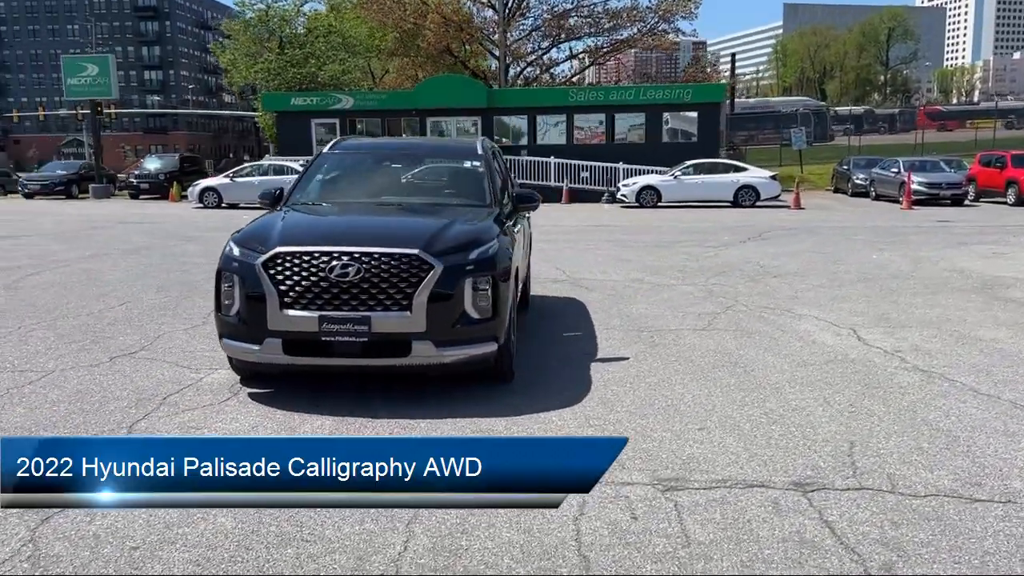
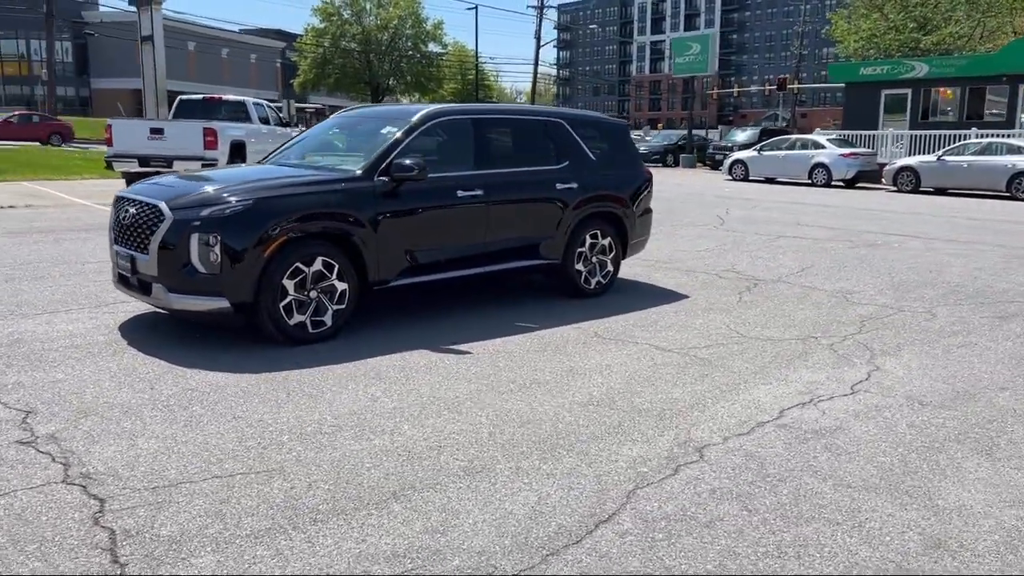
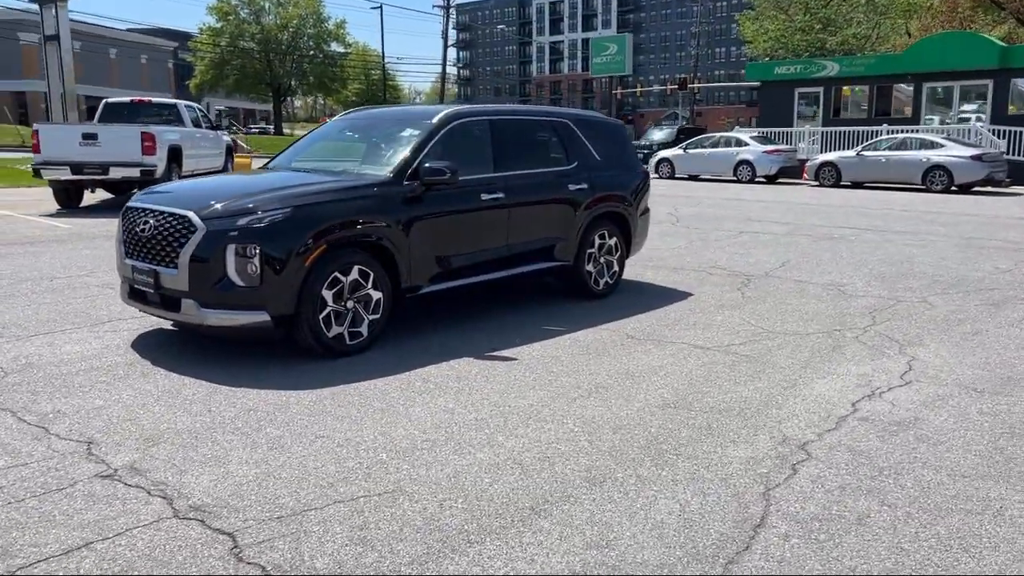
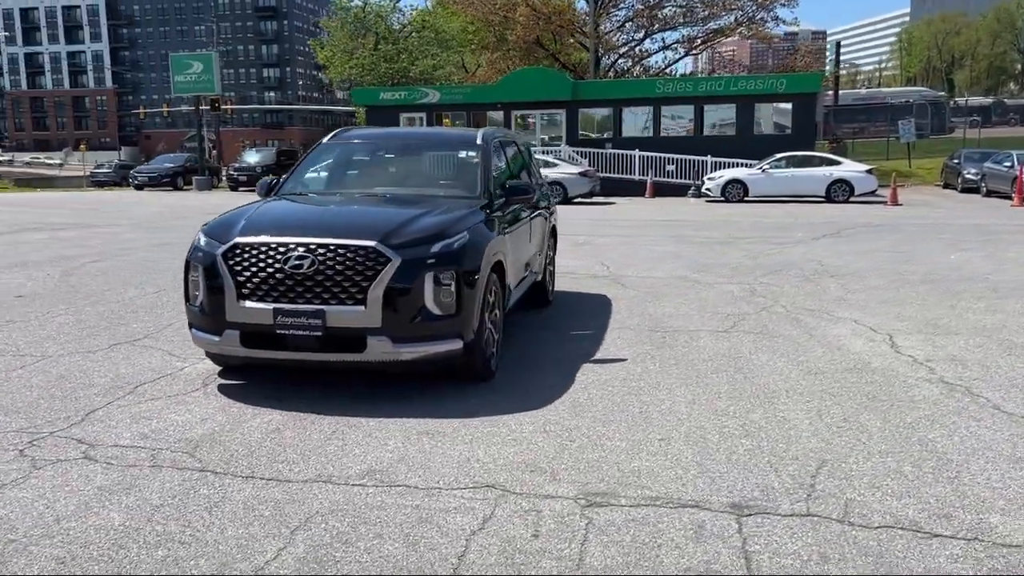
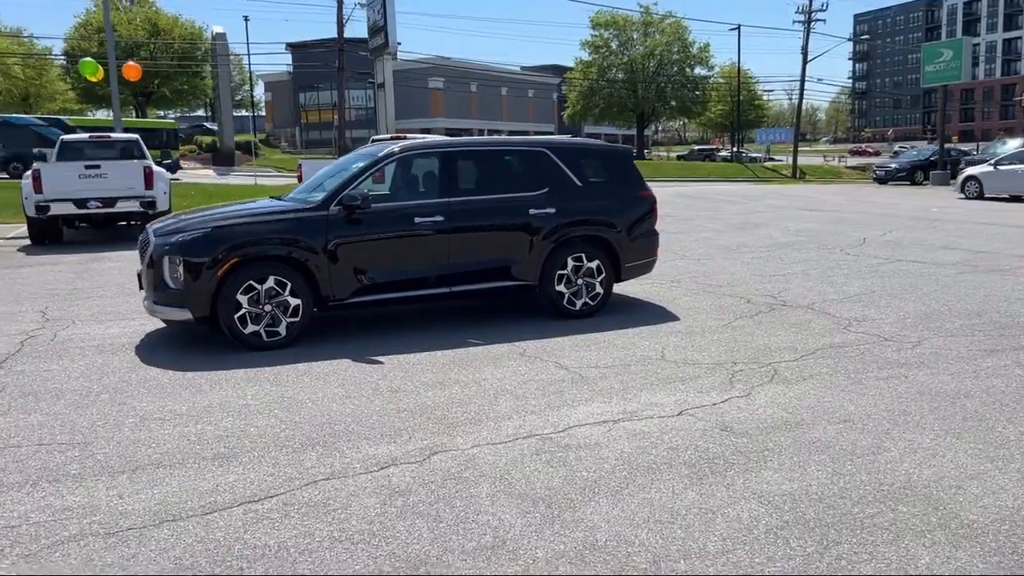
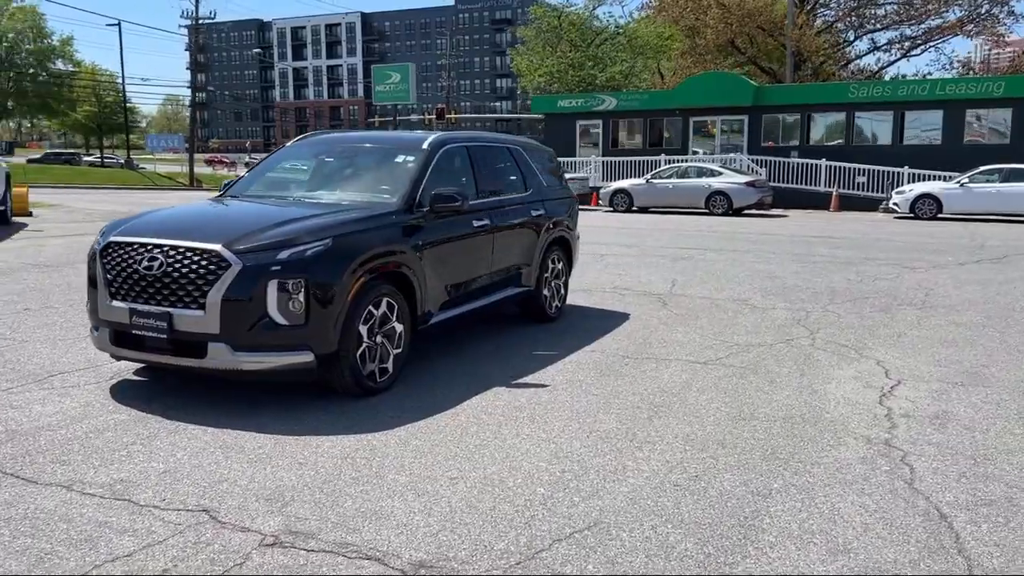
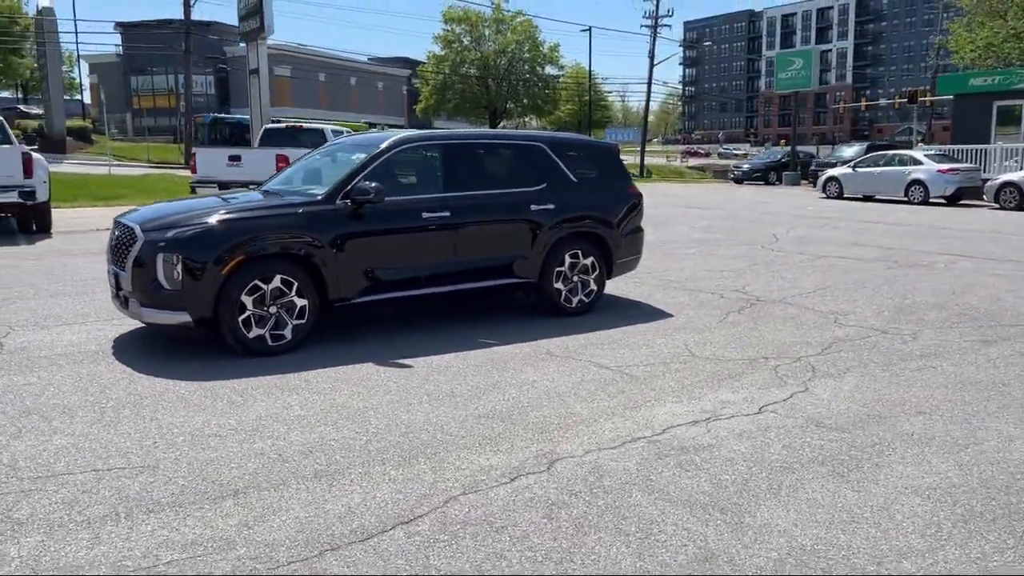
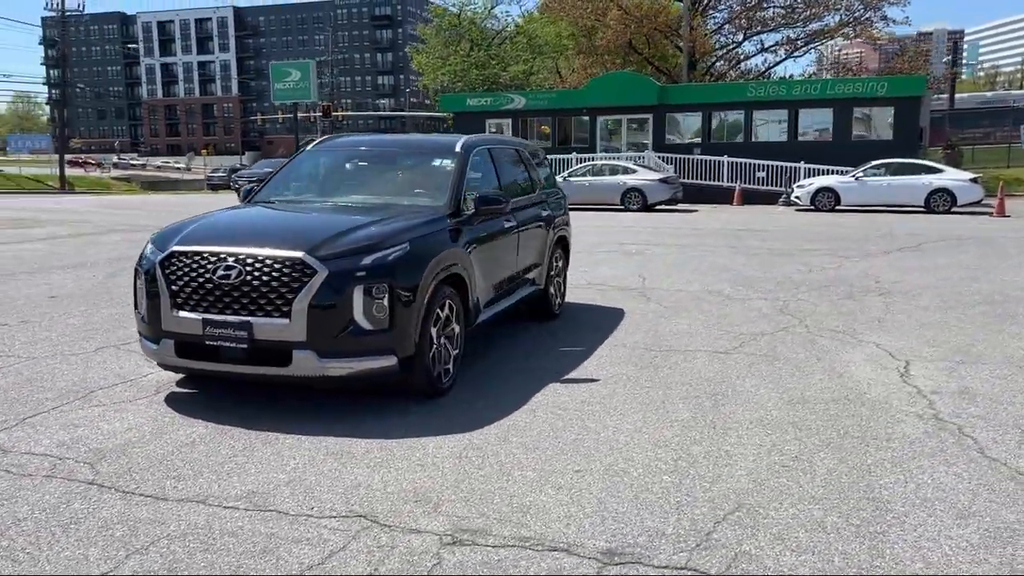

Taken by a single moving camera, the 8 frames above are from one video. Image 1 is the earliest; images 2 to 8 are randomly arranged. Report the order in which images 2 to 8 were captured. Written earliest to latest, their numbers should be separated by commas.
4, 8, 6, 3, 2, 7, 5
